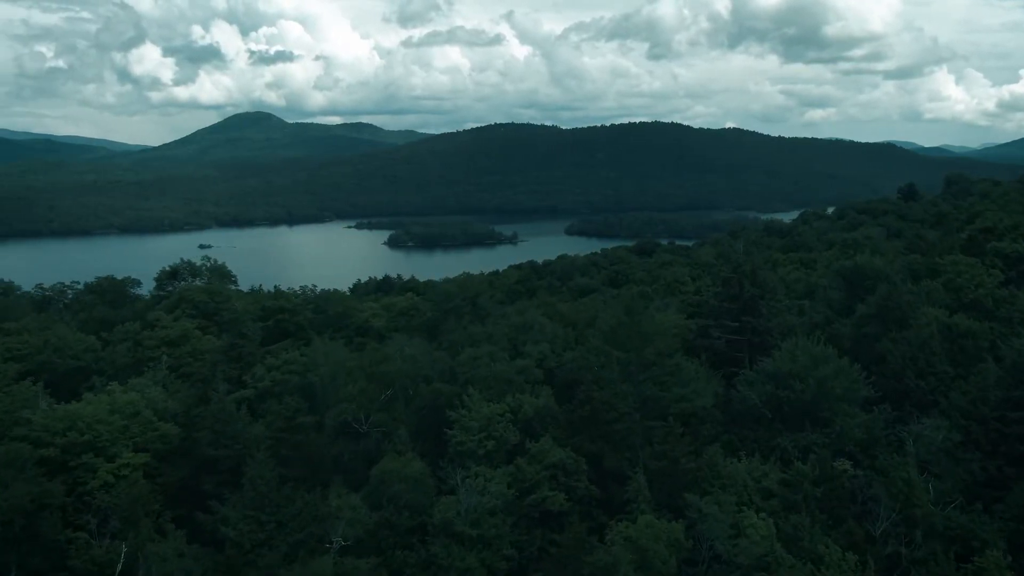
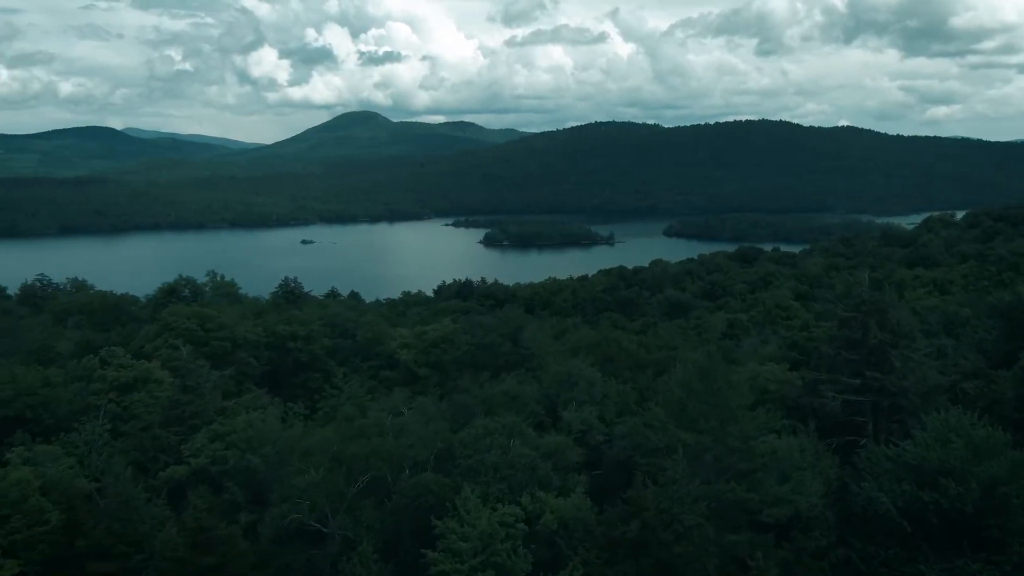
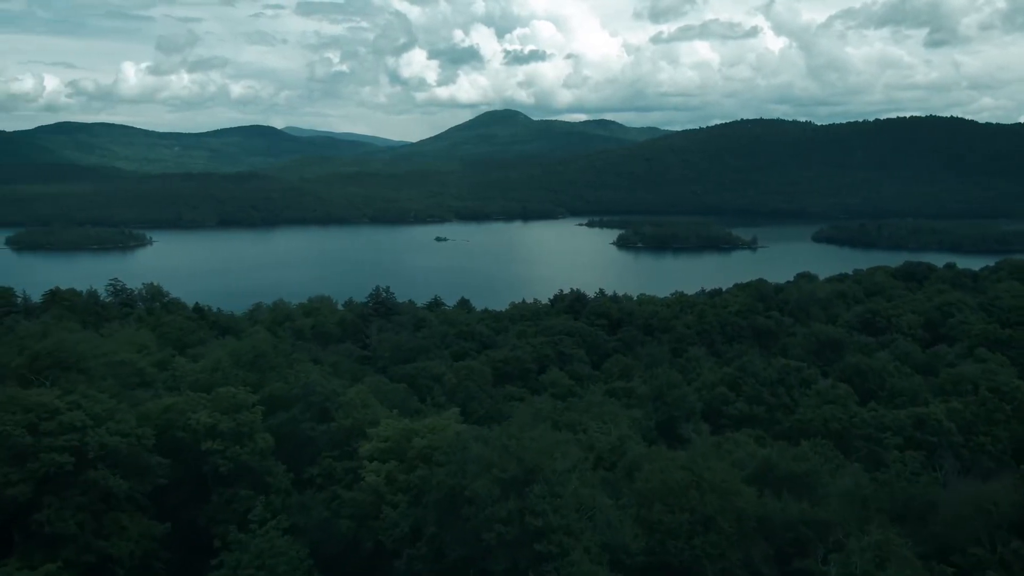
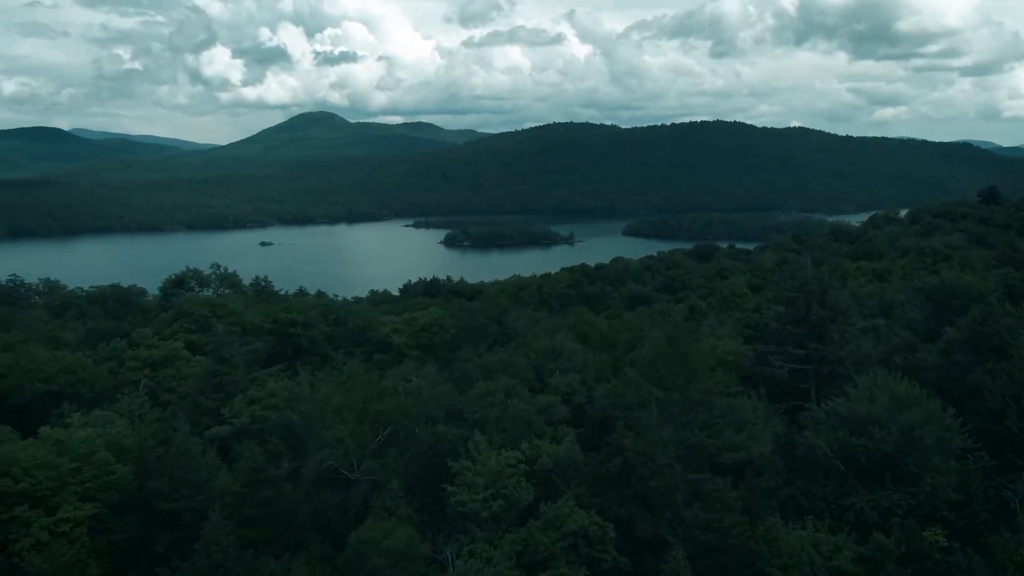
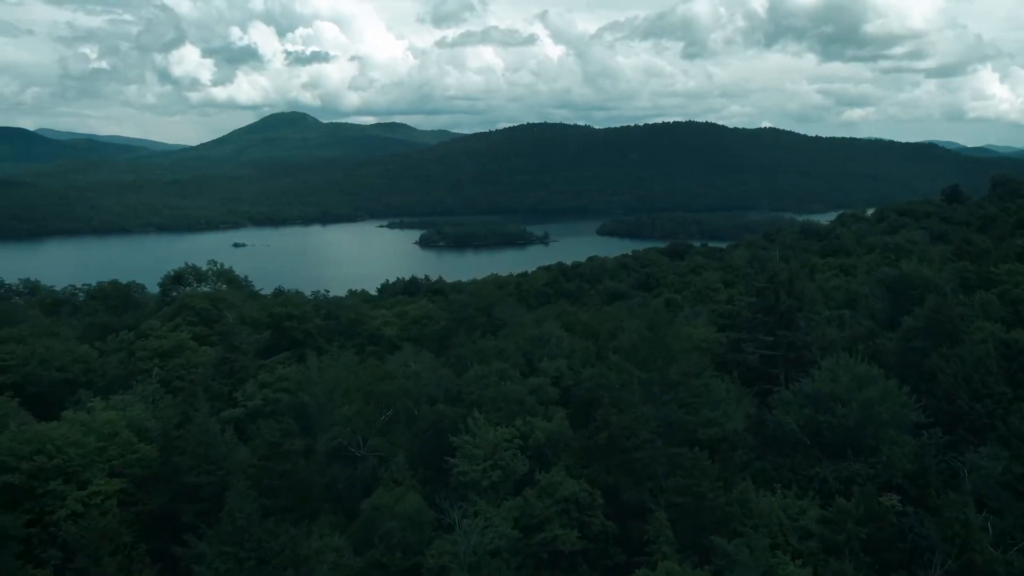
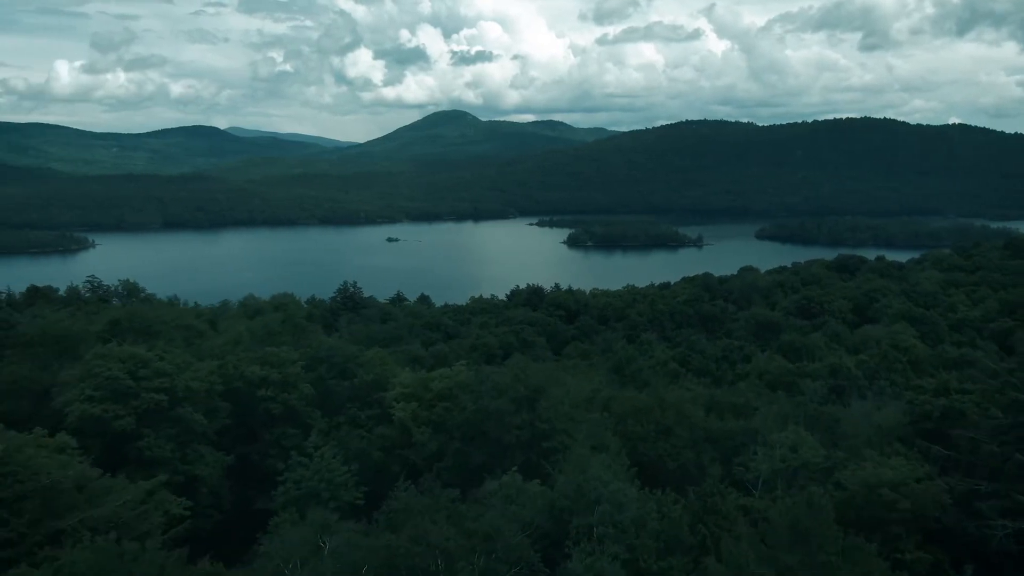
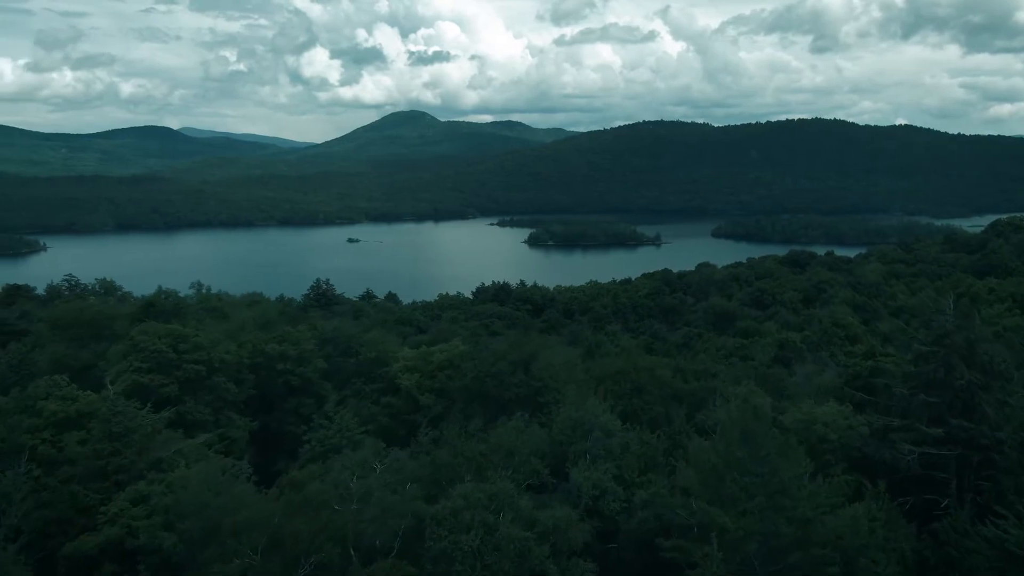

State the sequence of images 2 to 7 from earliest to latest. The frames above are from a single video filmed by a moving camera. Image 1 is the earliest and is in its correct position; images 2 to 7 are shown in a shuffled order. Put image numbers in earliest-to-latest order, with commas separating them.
5, 4, 2, 7, 6, 3
